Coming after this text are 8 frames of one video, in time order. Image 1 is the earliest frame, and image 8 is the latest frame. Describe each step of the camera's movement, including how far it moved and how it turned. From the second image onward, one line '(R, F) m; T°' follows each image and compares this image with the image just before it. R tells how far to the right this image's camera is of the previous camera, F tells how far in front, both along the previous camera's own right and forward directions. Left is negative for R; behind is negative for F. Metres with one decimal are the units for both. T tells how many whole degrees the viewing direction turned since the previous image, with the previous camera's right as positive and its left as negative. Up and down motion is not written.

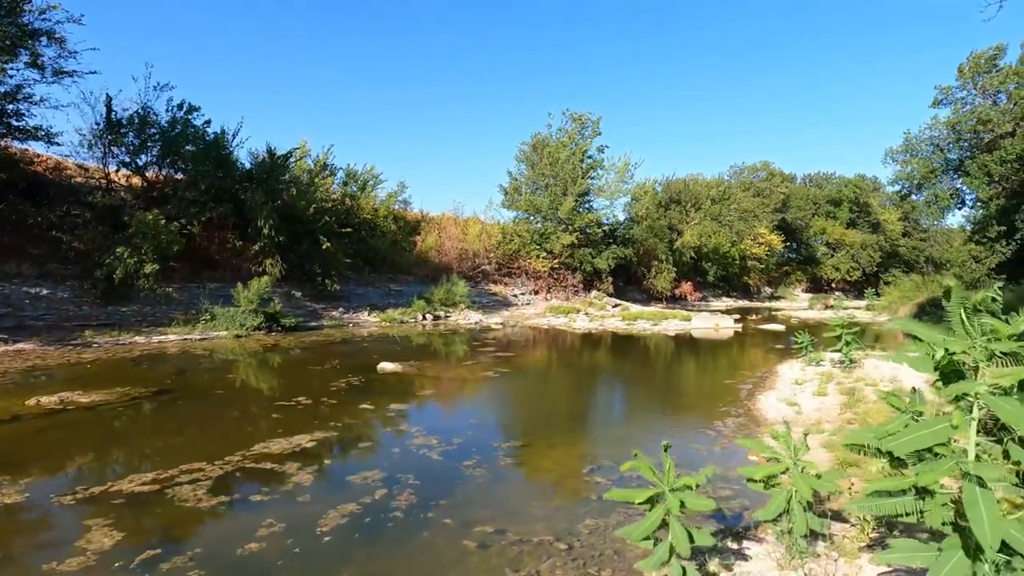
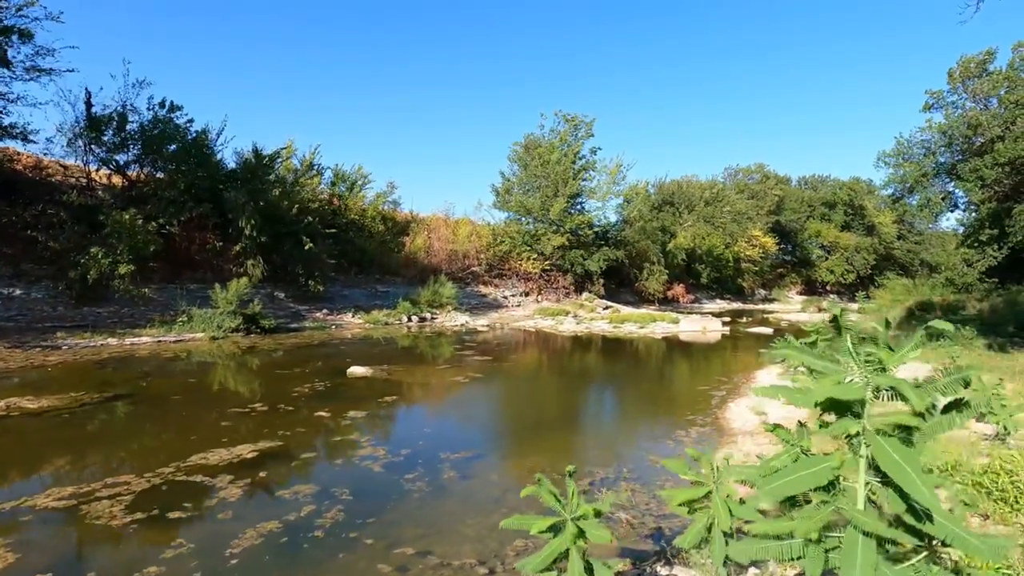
(+0.5, +0.2) m; 0°
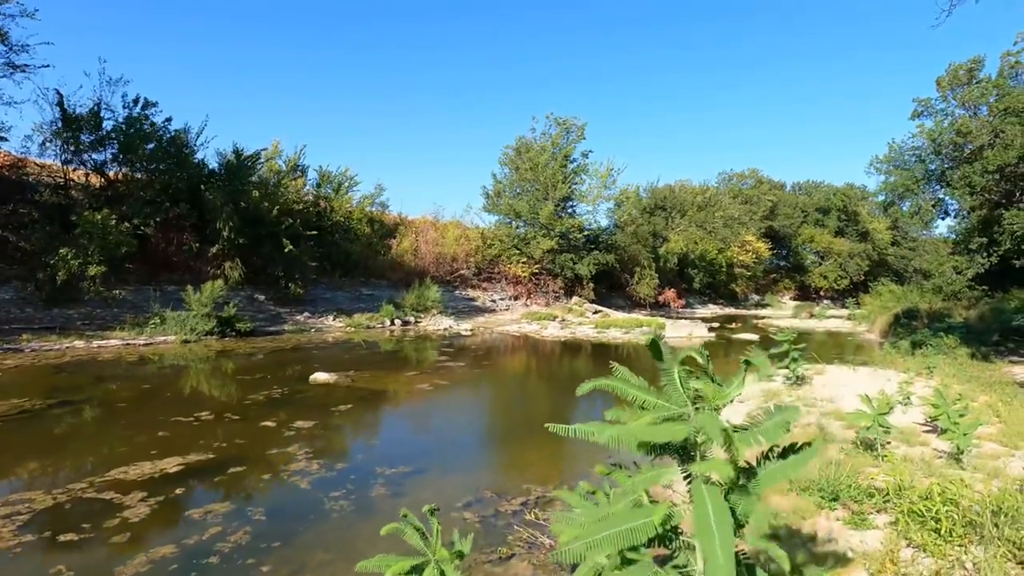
(+0.6, +0.2) m; 0°
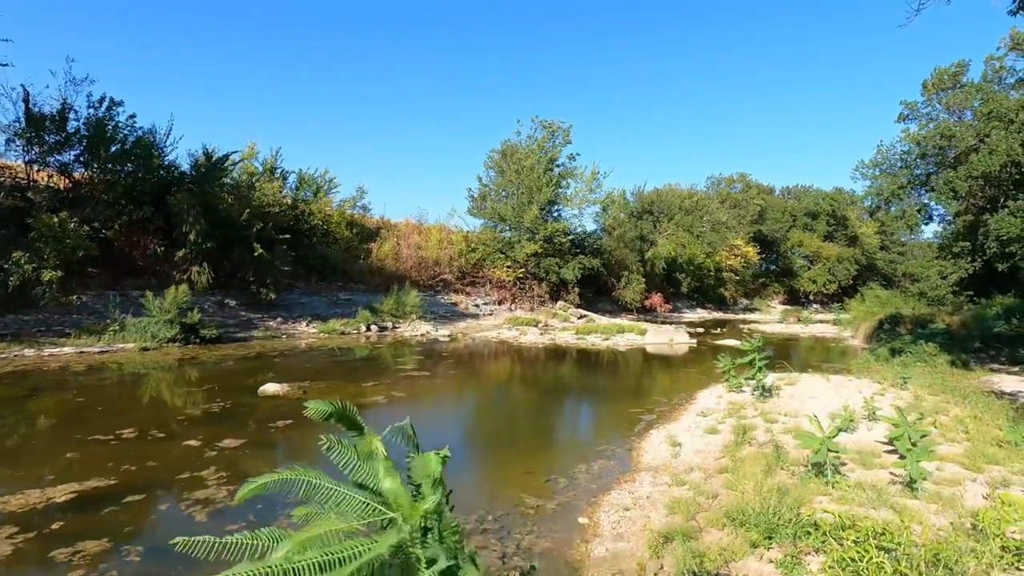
(+0.6, +0.4) m; +1°
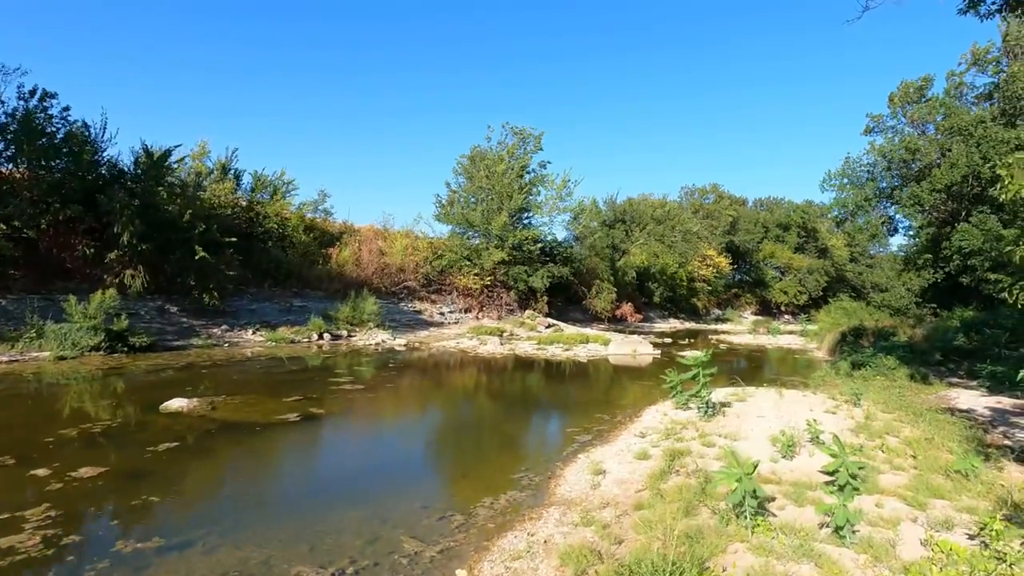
(+0.8, +0.8) m; +2°
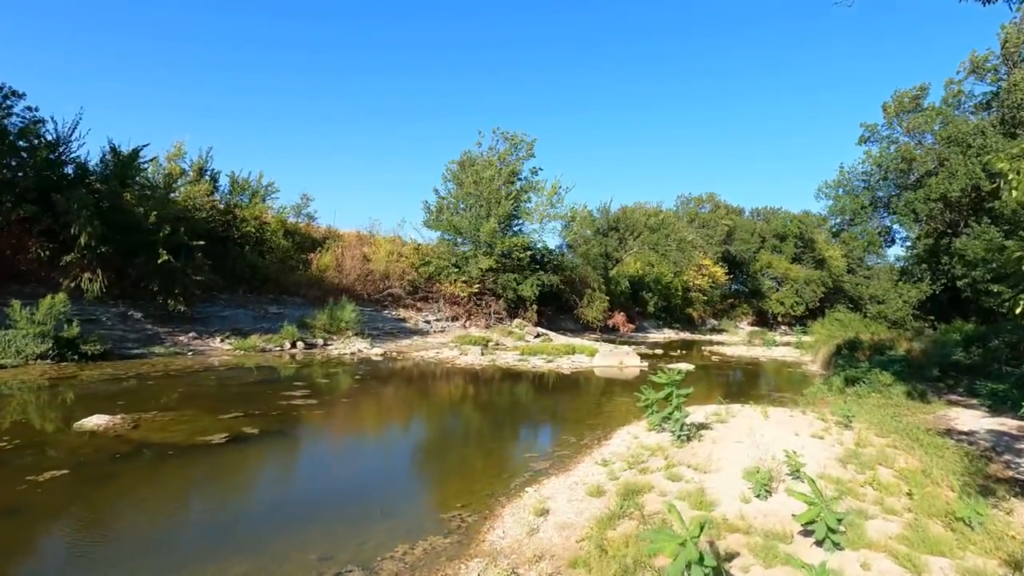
(+0.7, +0.9) m; 0°
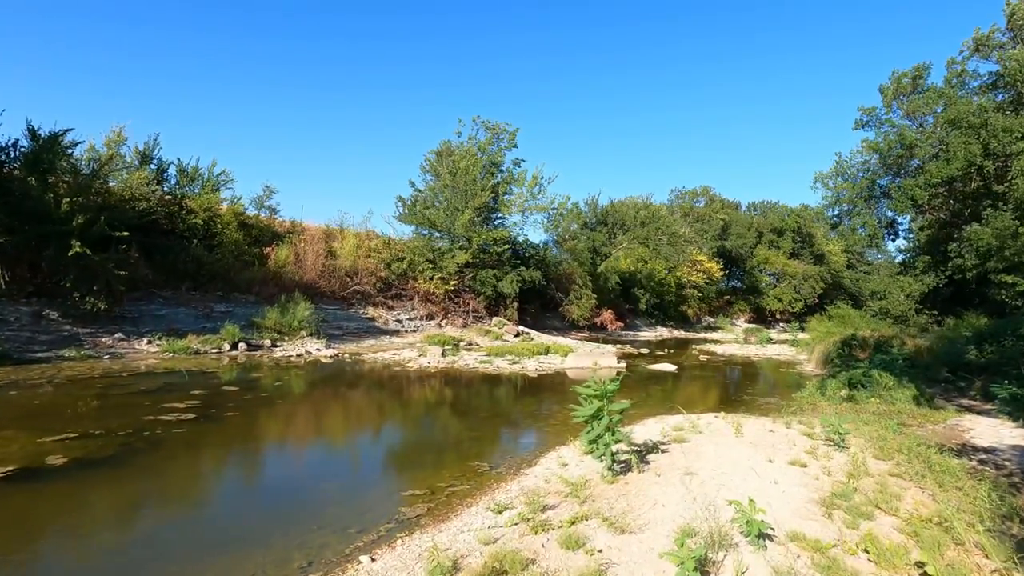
(+1.3, +2.1) m; 0°
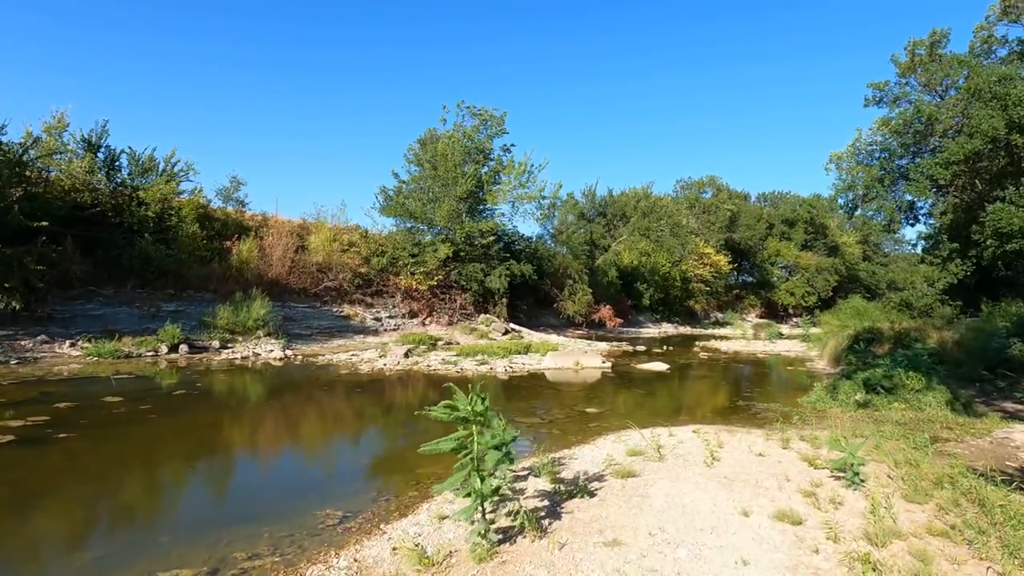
(+1.3, +2.3) m; -1°
